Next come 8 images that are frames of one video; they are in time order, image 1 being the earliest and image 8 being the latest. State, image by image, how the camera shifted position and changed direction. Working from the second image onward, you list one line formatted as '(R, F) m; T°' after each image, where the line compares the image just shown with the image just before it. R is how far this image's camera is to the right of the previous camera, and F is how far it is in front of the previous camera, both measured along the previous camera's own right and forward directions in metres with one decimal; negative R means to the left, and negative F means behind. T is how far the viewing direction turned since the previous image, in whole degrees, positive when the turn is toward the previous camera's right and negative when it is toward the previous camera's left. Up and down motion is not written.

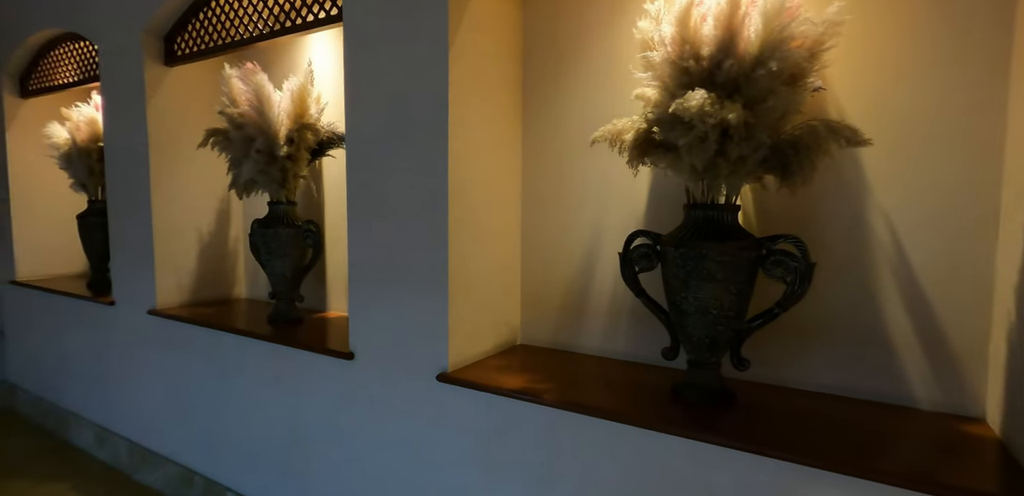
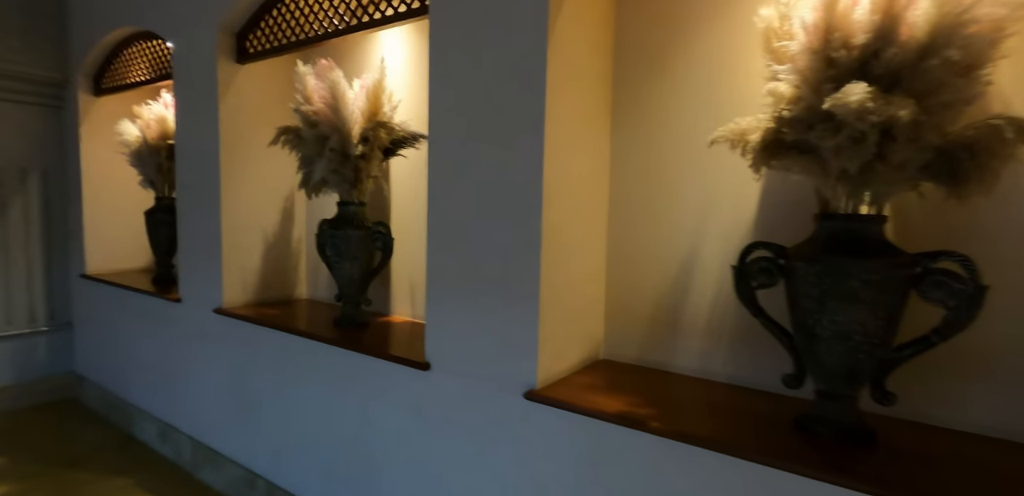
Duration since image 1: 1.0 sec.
(-0.2, +0.1) m; -4°
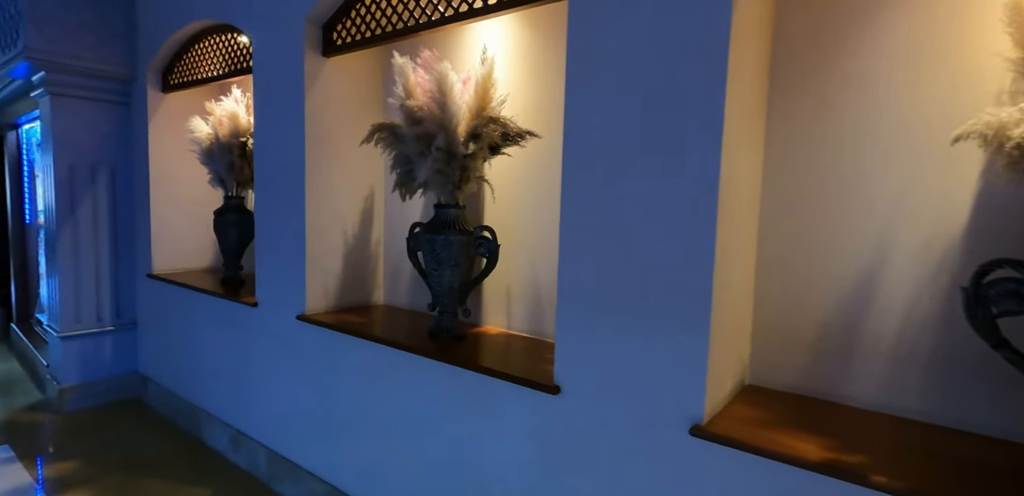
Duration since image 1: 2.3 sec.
(-0.3, +0.2) m; -3°
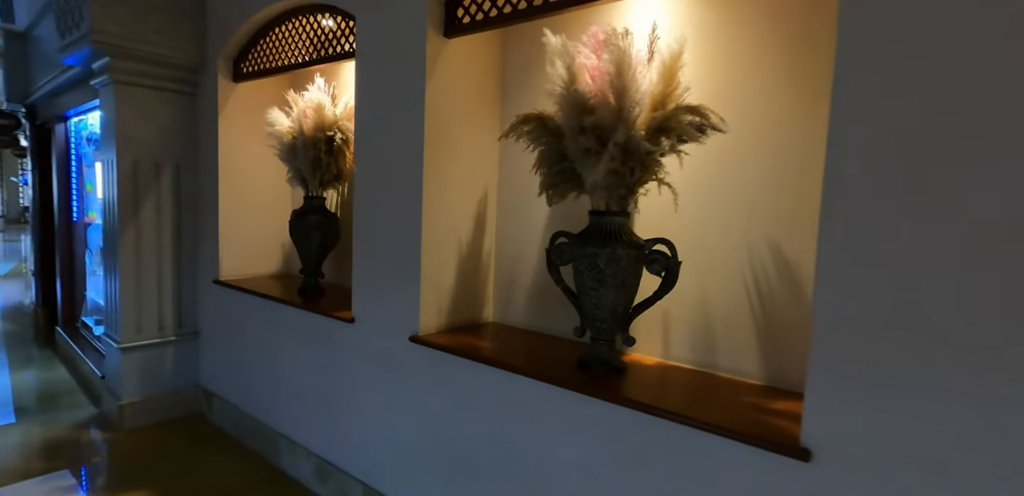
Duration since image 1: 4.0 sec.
(-0.5, +0.3) m; -1°
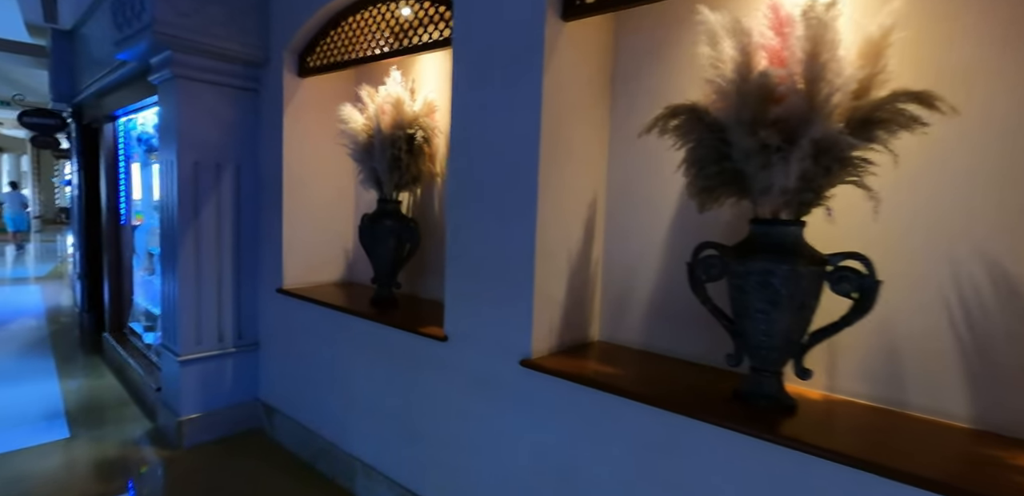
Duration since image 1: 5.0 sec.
(-0.4, +0.2) m; -2°
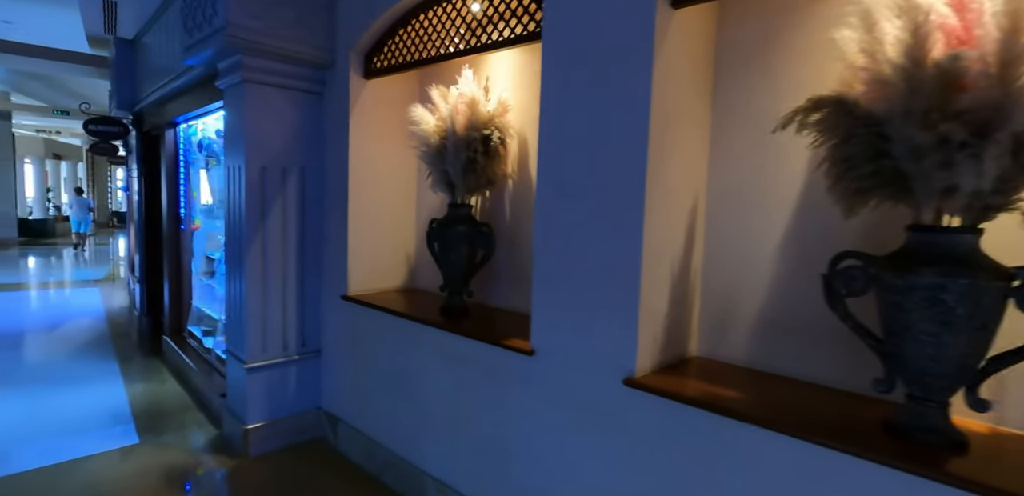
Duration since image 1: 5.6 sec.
(-0.2, +0.1) m; -3°
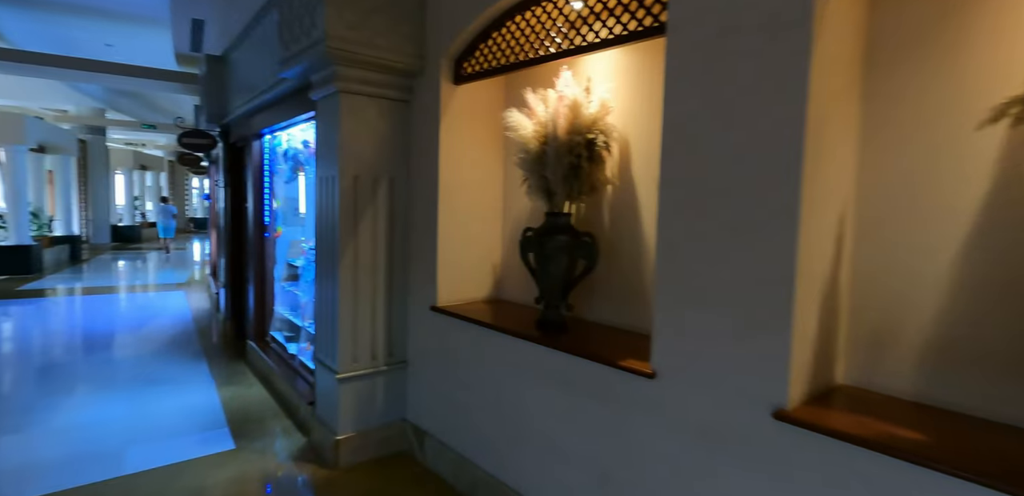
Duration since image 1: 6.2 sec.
(-0.2, +0.1) m; -5°
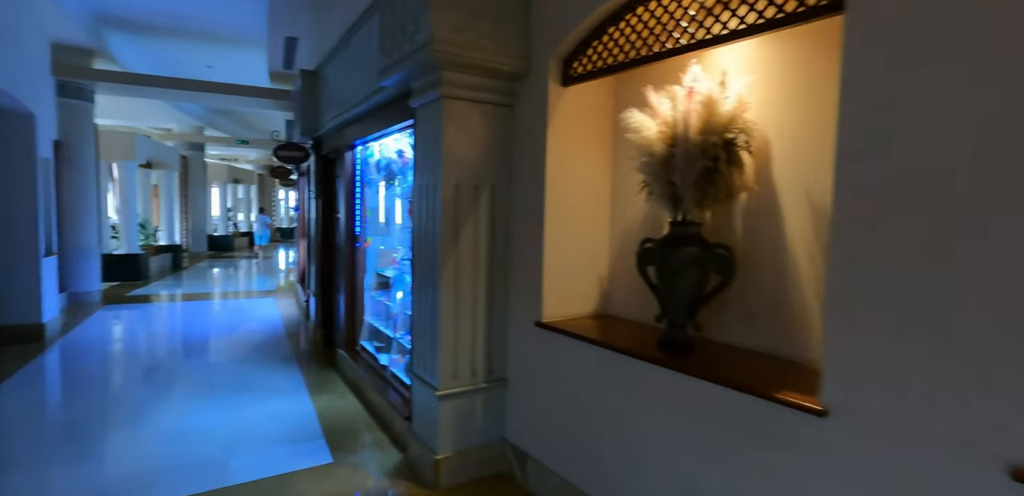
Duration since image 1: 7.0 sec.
(-0.2, +0.2) m; -7°
